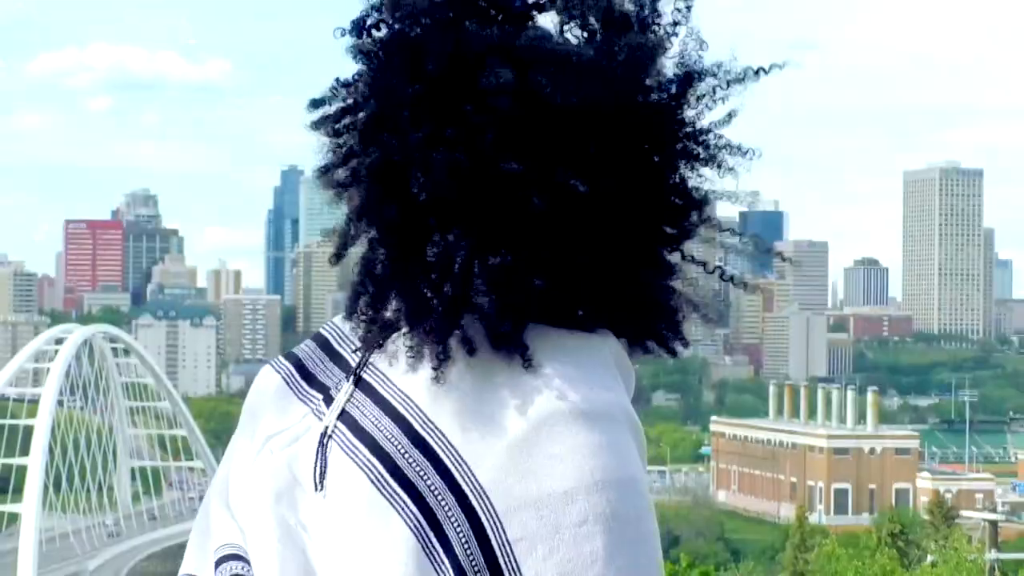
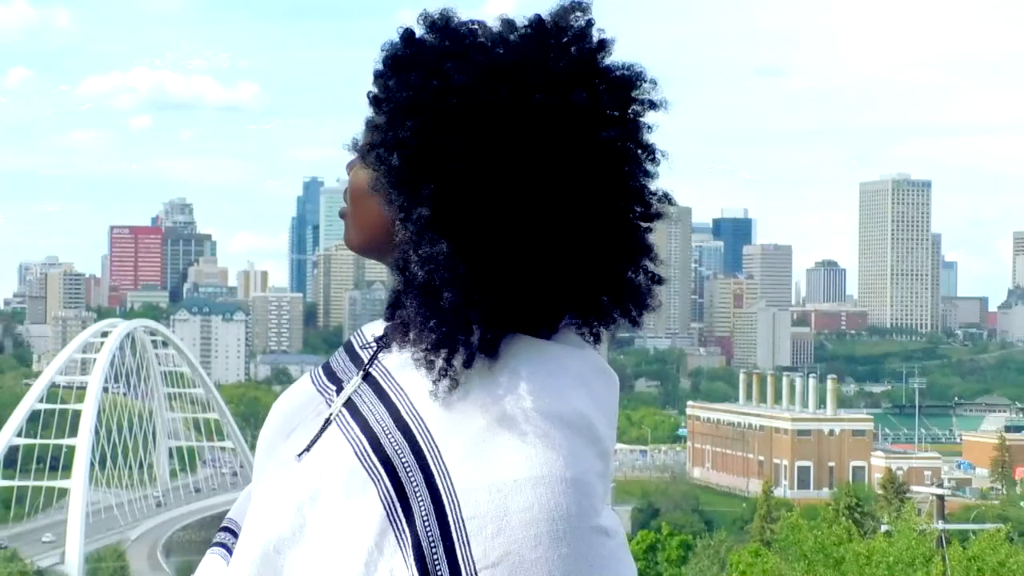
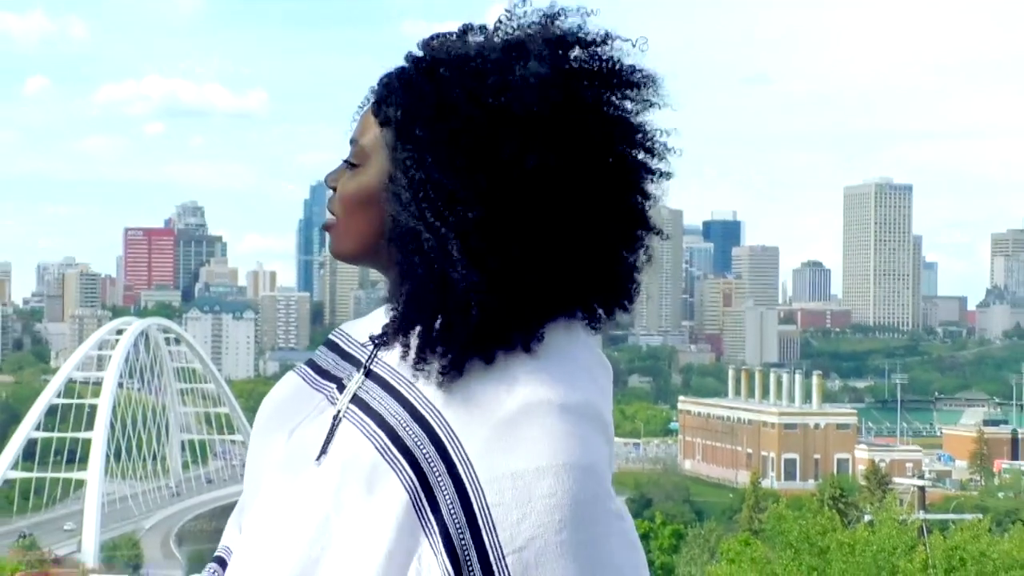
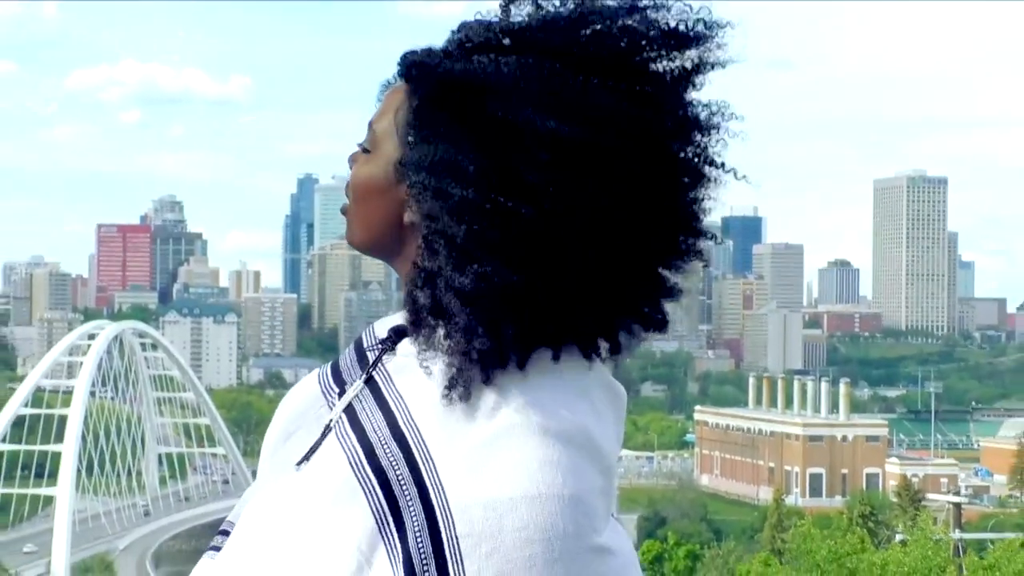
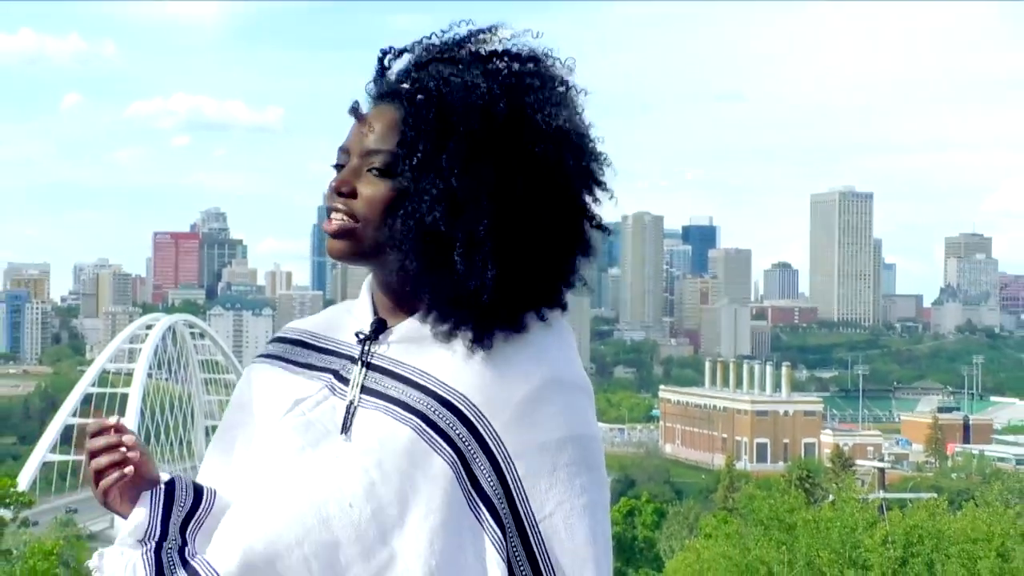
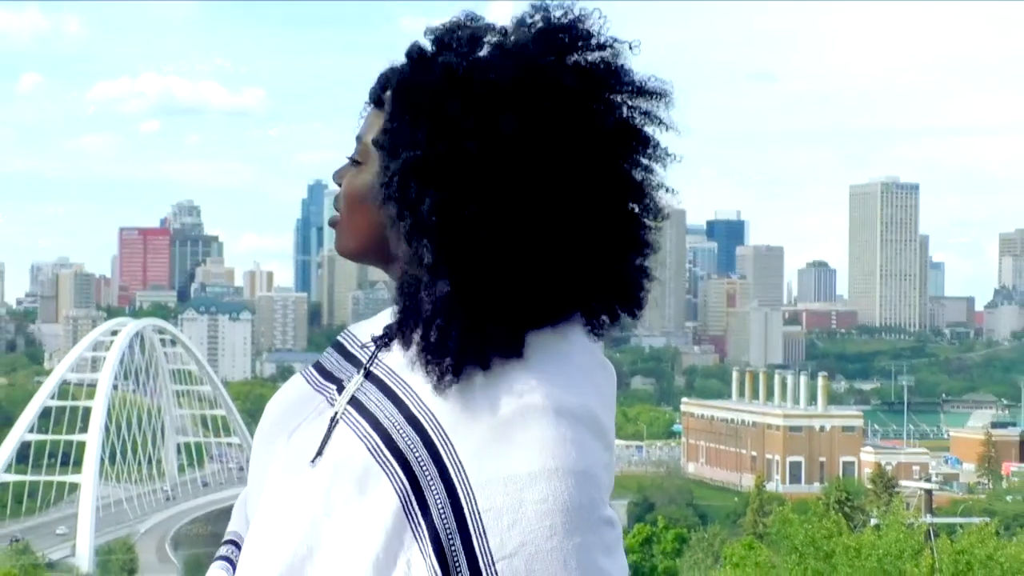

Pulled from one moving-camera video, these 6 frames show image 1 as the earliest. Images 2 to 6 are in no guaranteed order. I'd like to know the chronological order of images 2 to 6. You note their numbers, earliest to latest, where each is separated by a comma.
4, 2, 6, 3, 5
